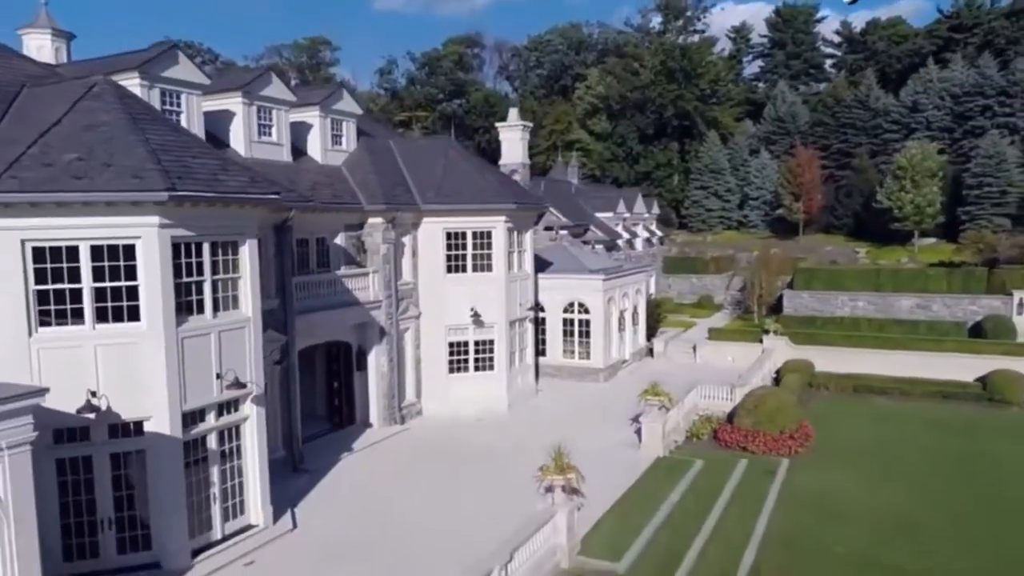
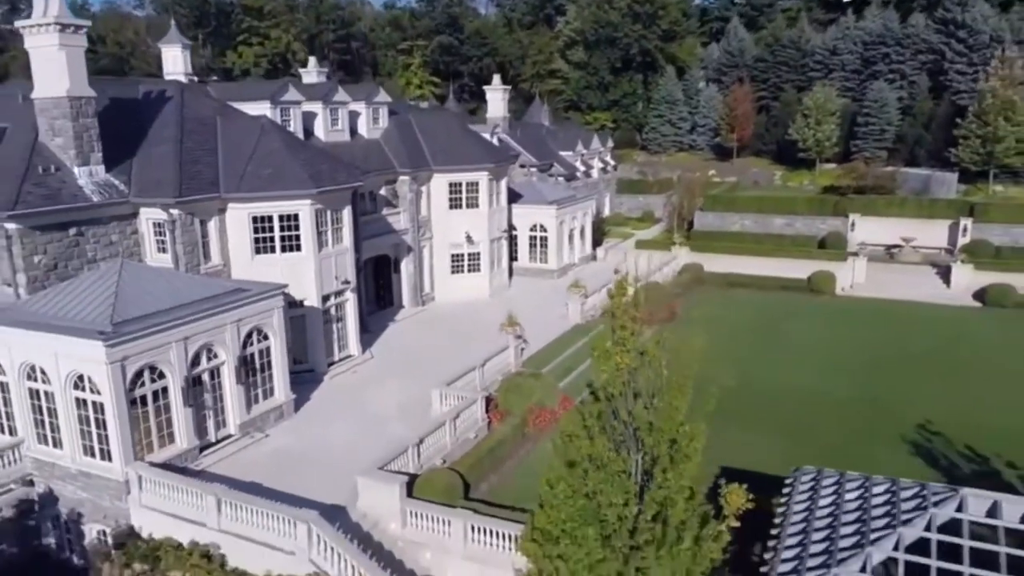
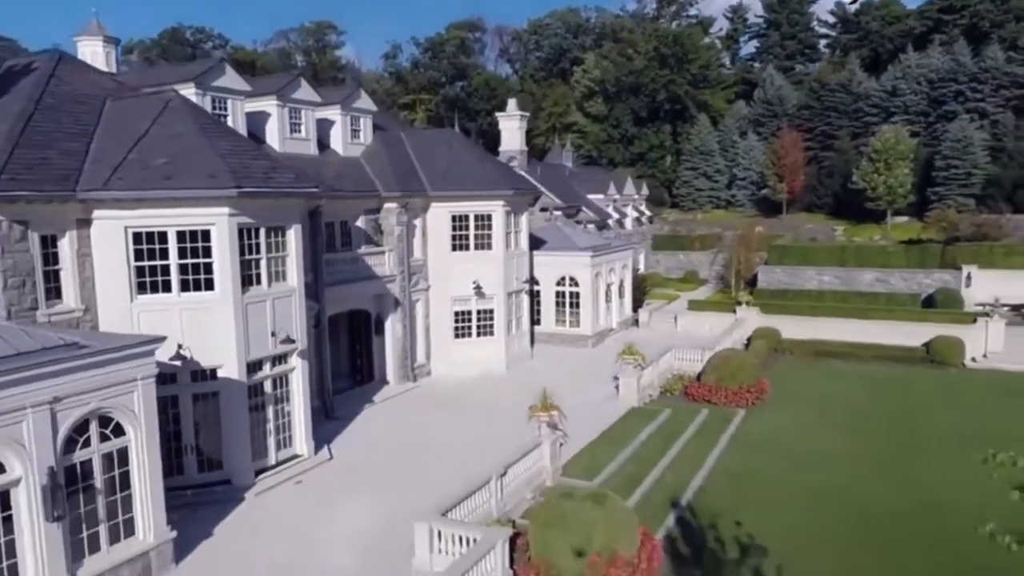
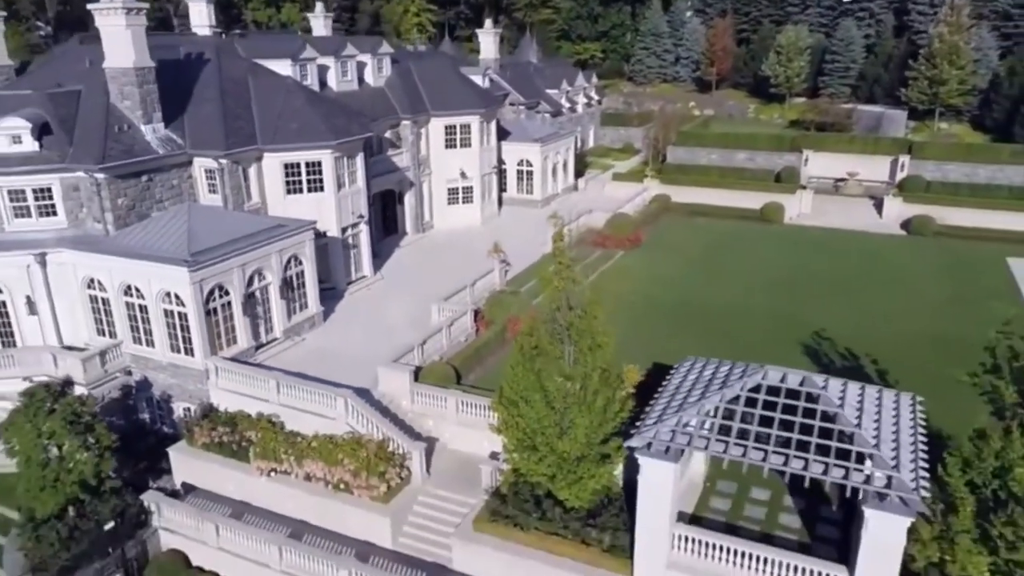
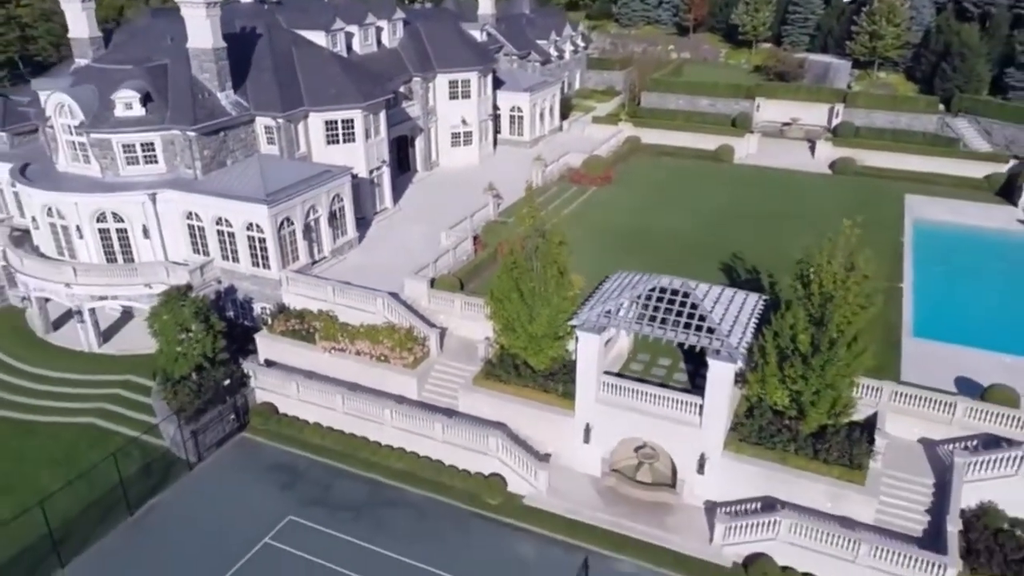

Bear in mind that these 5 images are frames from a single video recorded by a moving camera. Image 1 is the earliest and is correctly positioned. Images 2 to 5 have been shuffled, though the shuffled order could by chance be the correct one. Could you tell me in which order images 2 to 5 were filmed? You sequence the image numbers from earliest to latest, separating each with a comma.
3, 2, 4, 5
